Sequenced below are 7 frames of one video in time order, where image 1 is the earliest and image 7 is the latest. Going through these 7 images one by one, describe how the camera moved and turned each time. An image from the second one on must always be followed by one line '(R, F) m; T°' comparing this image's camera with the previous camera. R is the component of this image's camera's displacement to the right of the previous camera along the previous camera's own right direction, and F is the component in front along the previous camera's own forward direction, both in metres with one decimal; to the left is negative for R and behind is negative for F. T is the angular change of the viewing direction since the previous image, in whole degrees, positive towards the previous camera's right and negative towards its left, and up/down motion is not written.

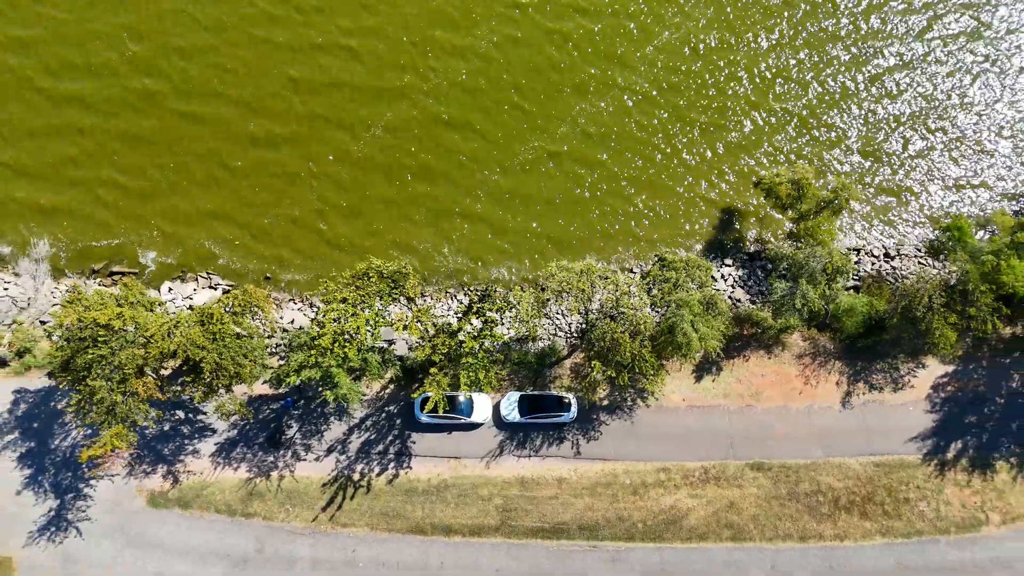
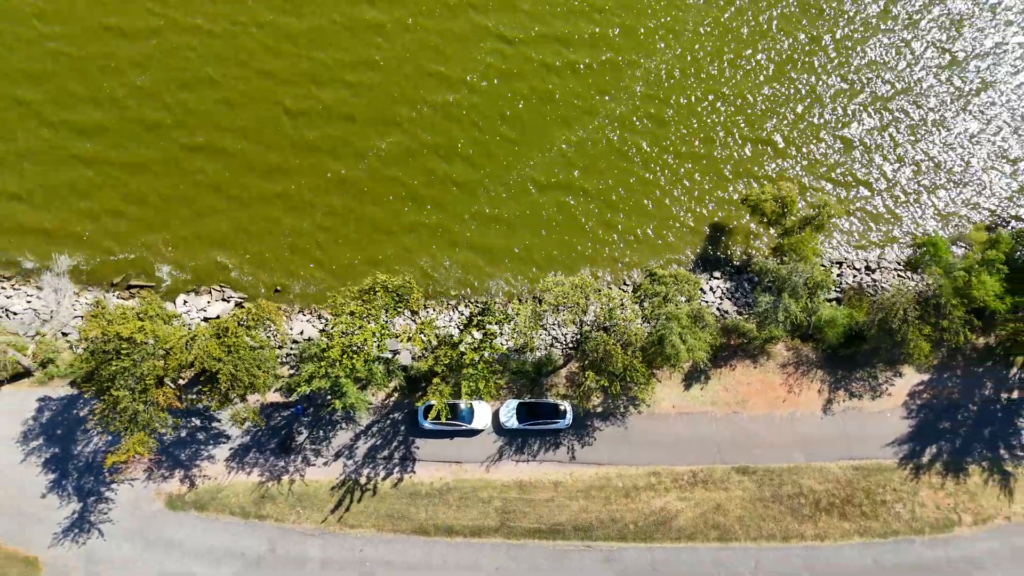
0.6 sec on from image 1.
(+0.1, -1.5) m; 0°
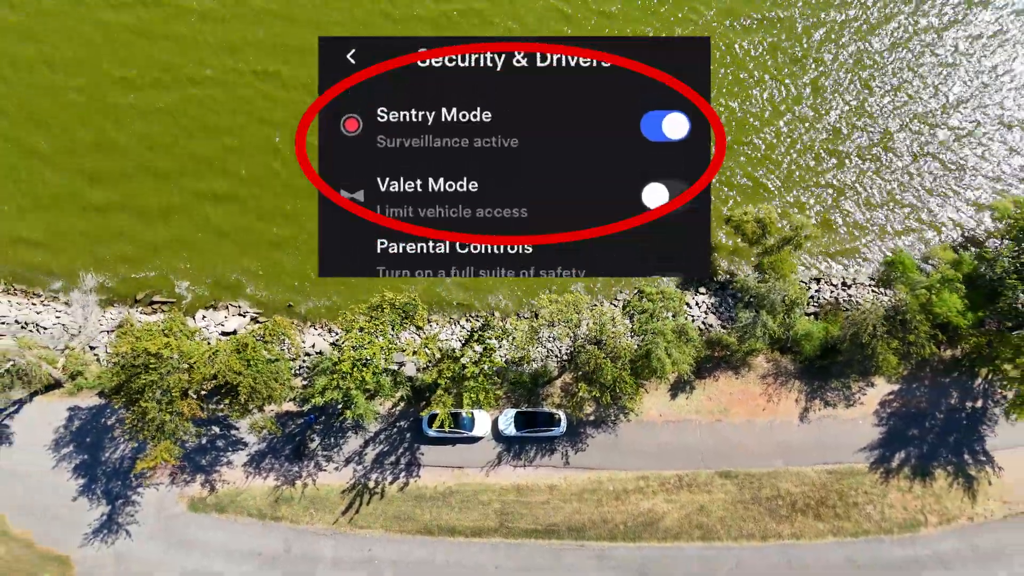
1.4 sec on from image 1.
(+0.1, -2.2) m; 0°
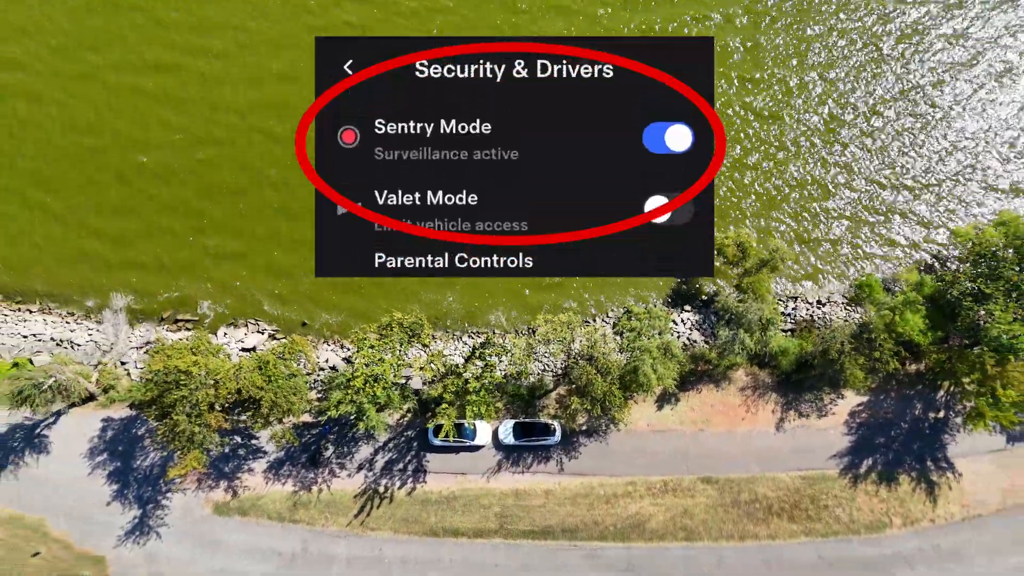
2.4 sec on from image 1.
(+0.1, -2.7) m; 0°
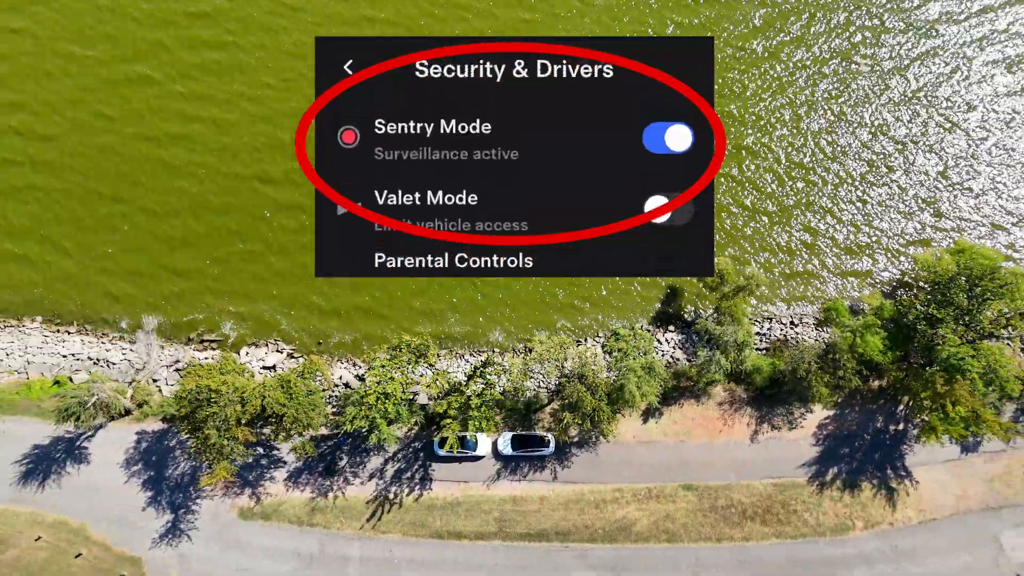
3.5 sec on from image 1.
(+0.2, -3.4) m; 0°
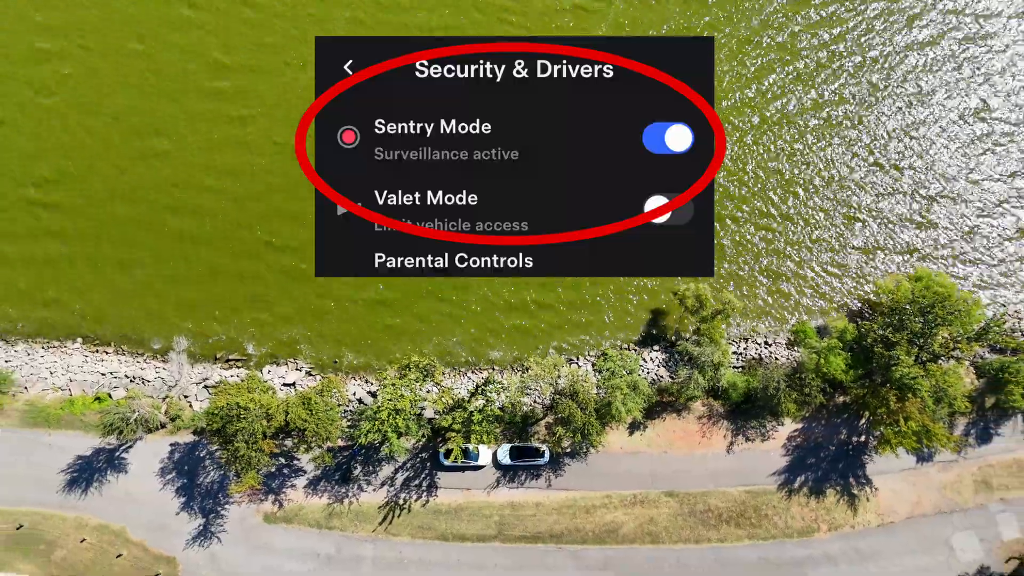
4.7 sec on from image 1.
(+0.2, -4.0) m; 0°
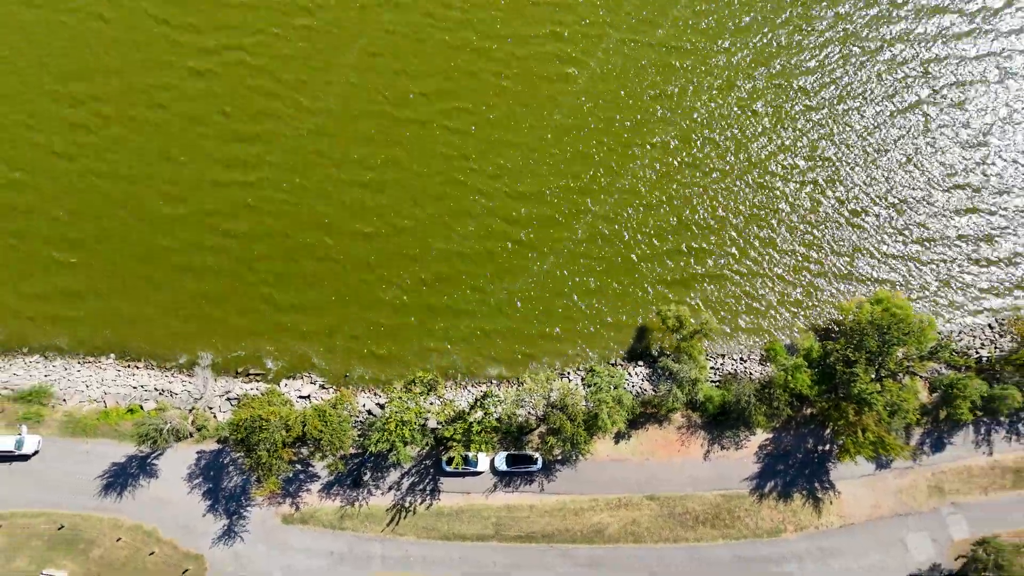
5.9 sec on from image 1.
(+0.4, -4.1) m; 0°
